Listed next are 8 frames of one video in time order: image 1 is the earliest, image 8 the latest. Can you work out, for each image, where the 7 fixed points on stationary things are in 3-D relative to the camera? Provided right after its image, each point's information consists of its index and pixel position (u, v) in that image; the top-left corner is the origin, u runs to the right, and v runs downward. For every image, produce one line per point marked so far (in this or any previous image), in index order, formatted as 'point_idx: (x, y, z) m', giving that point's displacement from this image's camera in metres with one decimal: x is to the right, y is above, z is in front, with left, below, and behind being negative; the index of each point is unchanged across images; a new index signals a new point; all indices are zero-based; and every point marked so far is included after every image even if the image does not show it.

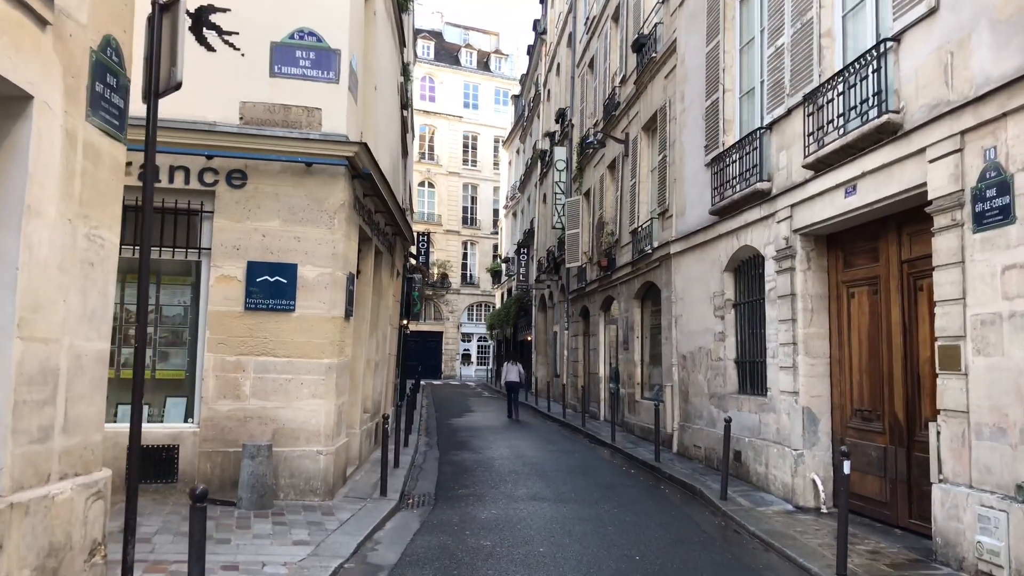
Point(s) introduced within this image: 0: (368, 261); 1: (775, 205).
0: (-1.7, +0.3, +10.3) m
1: (+2.6, +0.8, +8.8) m
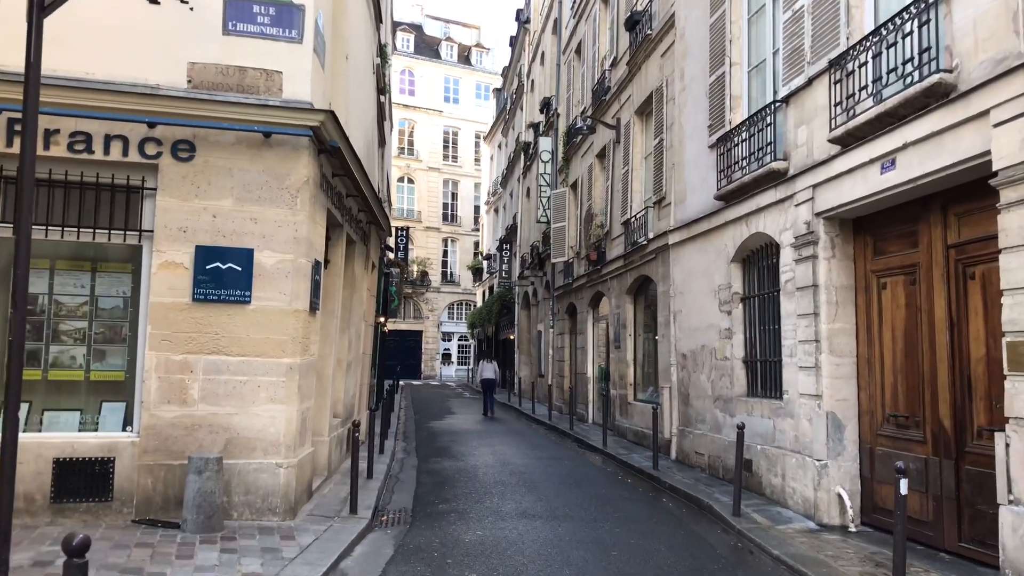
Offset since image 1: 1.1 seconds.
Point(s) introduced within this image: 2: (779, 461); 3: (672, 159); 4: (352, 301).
0: (-1.9, +0.4, +9.3) m
1: (+2.5, +0.9, +7.9) m
2: (+2.4, -1.6, +8.0) m
3: (+2.1, +1.7, +11.6) m
4: (-1.9, -0.2, +10.5) m
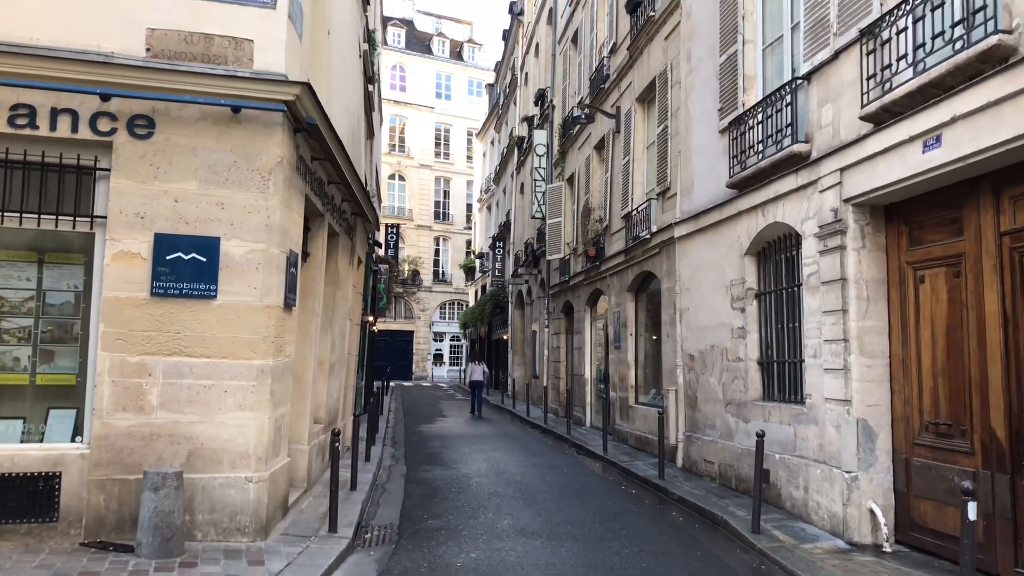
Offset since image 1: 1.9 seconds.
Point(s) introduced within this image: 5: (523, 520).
0: (-1.9, +0.5, +8.6) m
1: (+2.5, +1.0, +7.2) m
2: (+2.4, -1.5, +7.3) m
3: (+2.1, +1.8, +10.9) m
4: (-2.0, -0.1, +9.7) m
5: (+0.1, -2.0, +7.5) m
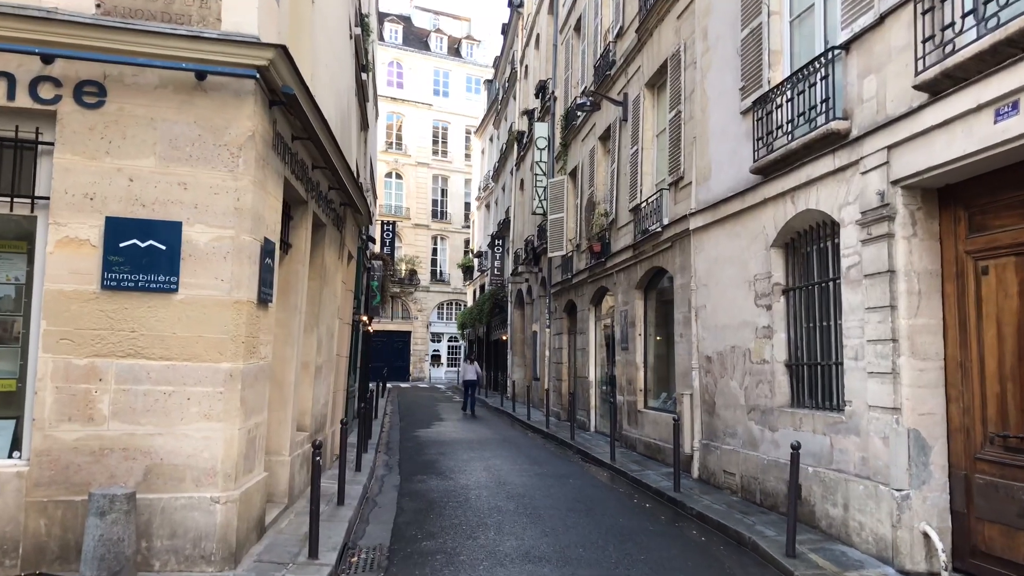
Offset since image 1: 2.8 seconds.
0: (-1.9, +0.5, +7.8) m
1: (+2.5, +1.0, +6.4) m
2: (+2.4, -1.5, +6.5) m
3: (+2.1, +1.8, +10.1) m
4: (-2.0, -0.1, +8.9) m
5: (+0.1, -2.0, +6.7) m
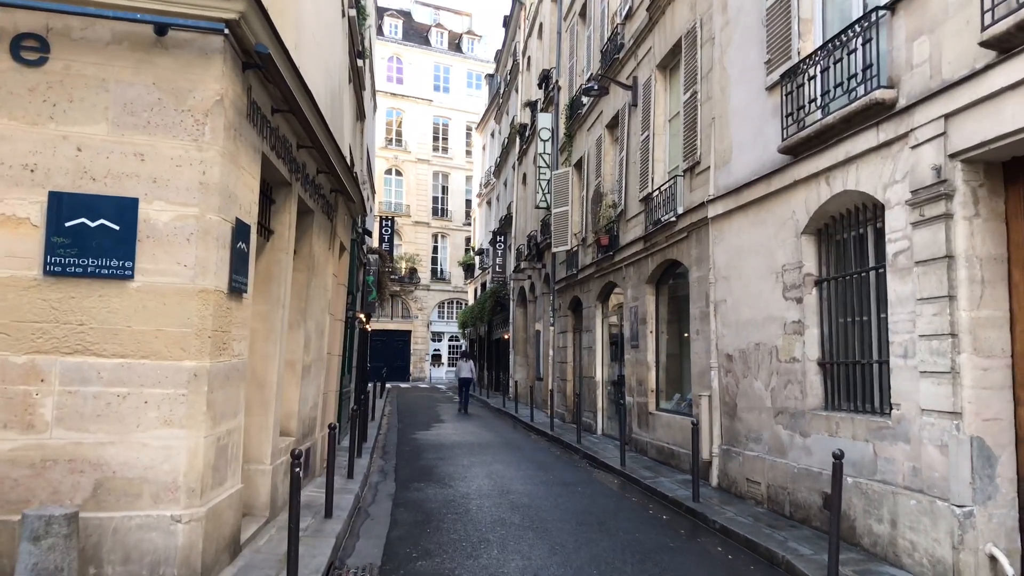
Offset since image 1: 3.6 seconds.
0: (-1.8, +0.6, +7.1) m
1: (+2.6, +1.1, +5.7) m
2: (+2.5, -1.4, +5.8) m
3: (+2.1, +1.9, +9.4) m
4: (-1.9, 0.0, +8.2) m
5: (+0.2, -1.9, +6.0) m
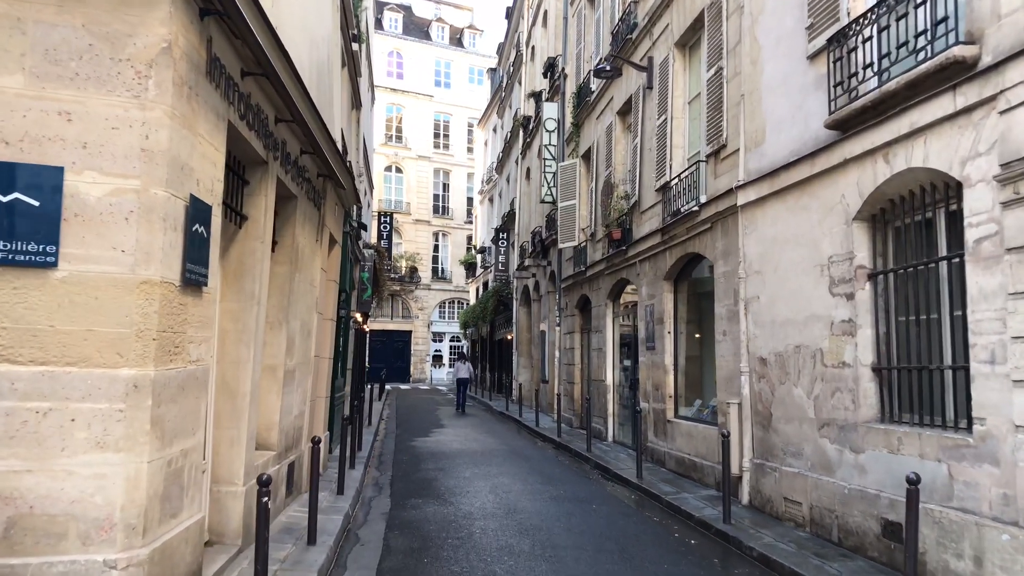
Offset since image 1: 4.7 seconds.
0: (-1.8, +0.6, +6.2) m
1: (+2.6, +1.1, +4.8) m
2: (+2.5, -1.4, +4.8) m
3: (+2.2, +1.9, +8.5) m
4: (-1.8, +0.1, +7.3) m
5: (+0.2, -1.8, +5.1) m
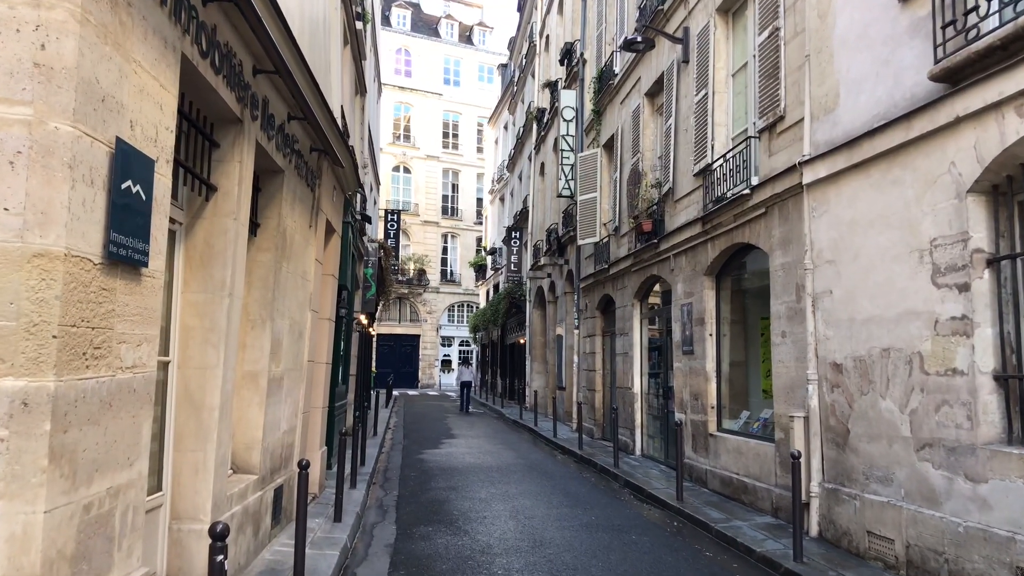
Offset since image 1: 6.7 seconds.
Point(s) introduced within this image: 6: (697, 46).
0: (-1.6, +0.7, +5.0) m
1: (+2.8, +1.2, +3.6) m
2: (+2.7, -1.3, +3.6) m
3: (+2.4, +2.0, +7.3) m
4: (-1.6, +0.1, +6.1) m
5: (+0.4, -1.8, +3.9) m
6: (+2.1, +2.8, +10.1) m
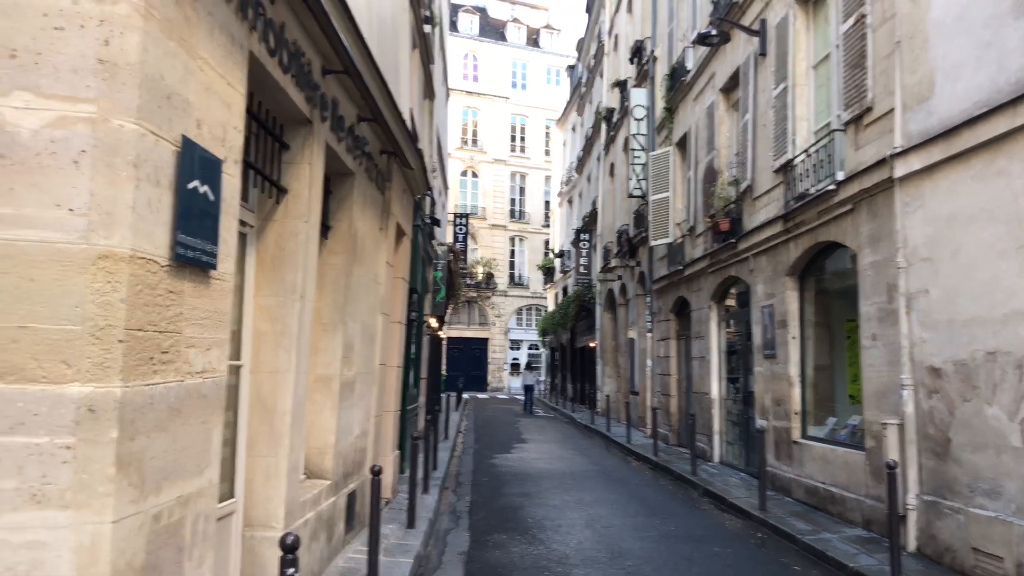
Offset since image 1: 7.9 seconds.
0: (-1.2, +0.7, +4.9) m
1: (+3.1, +1.2, +3.1) m
2: (+3.0, -1.3, +3.2) m
3: (+3.0, +2.0, +6.9) m
4: (-1.1, +0.1, +6.0) m
5: (+0.8, -1.8, +3.6) m
6: (+2.9, +2.8, +9.7) m
